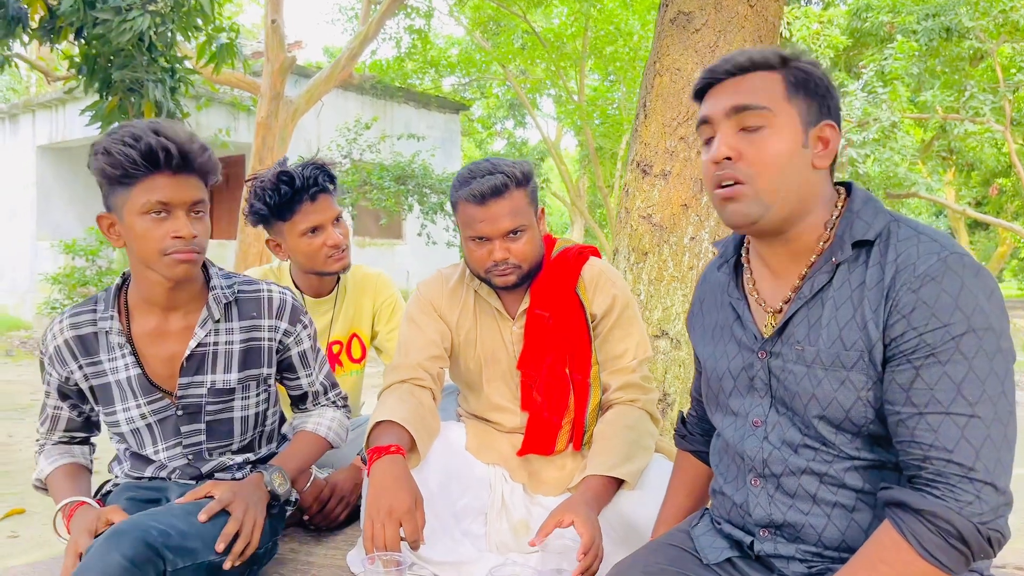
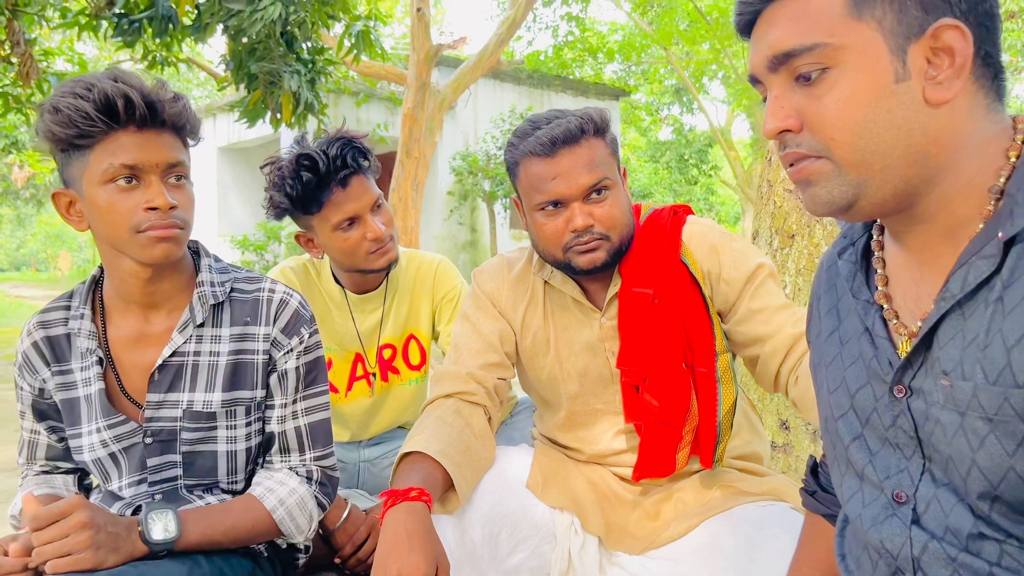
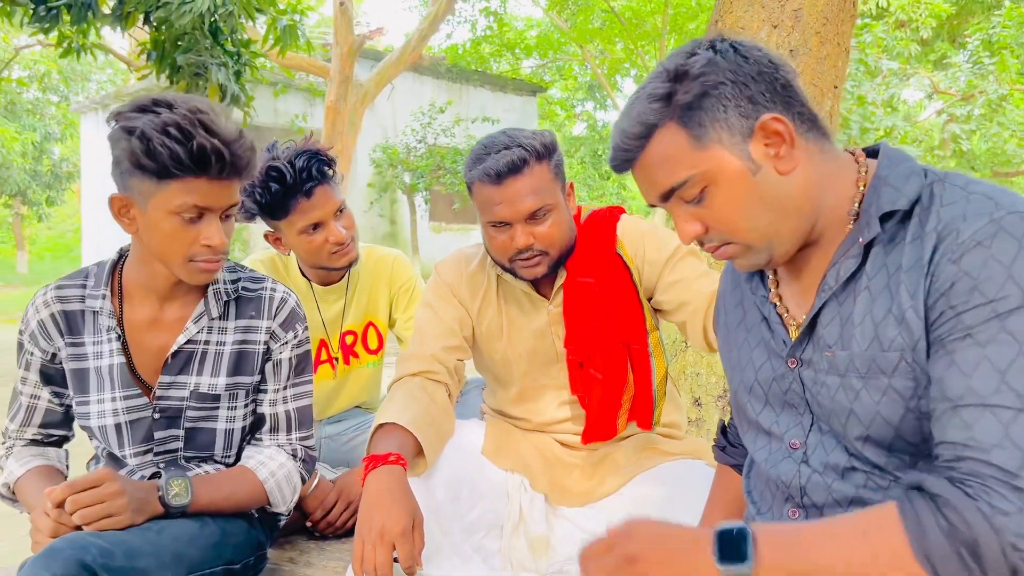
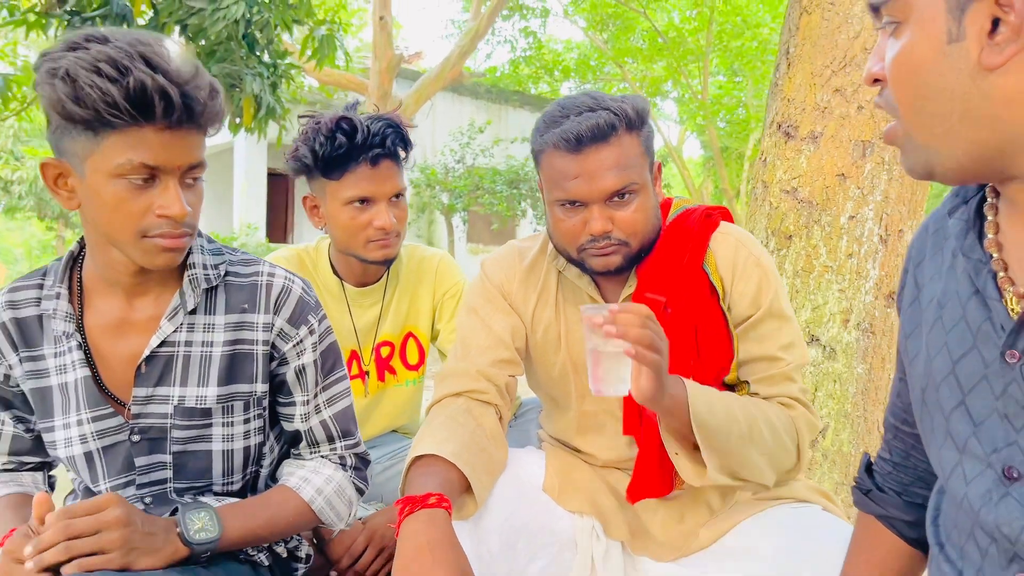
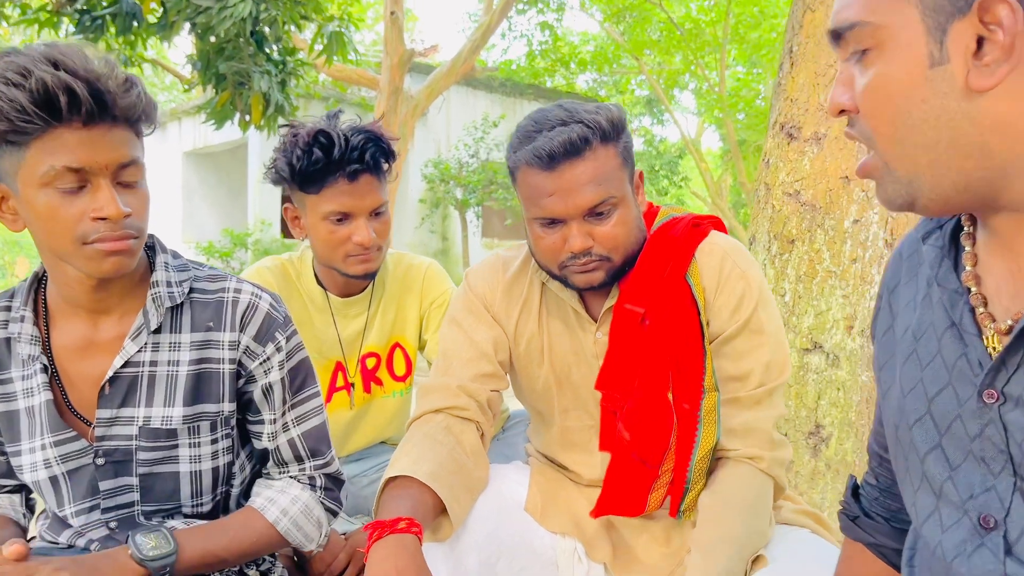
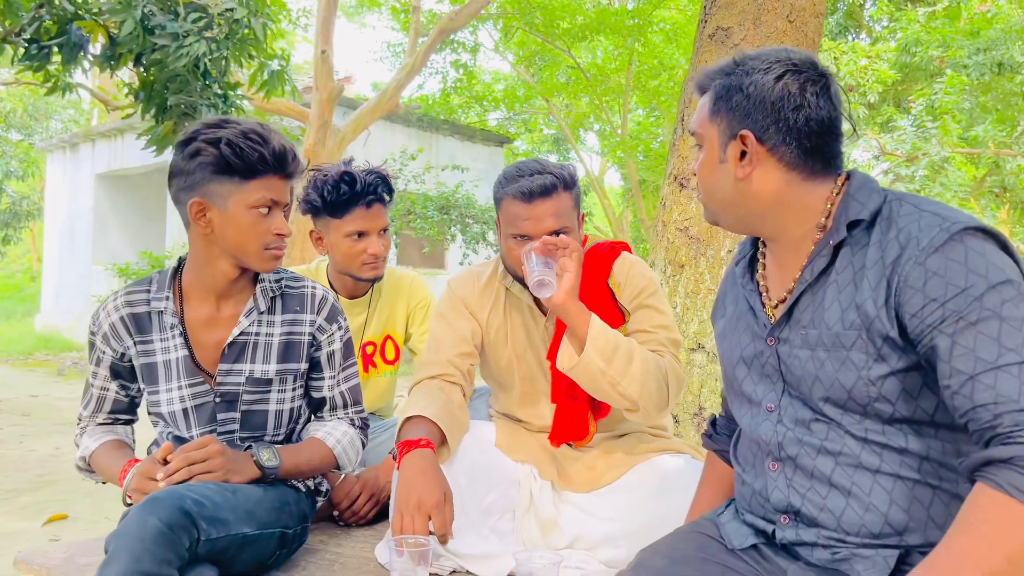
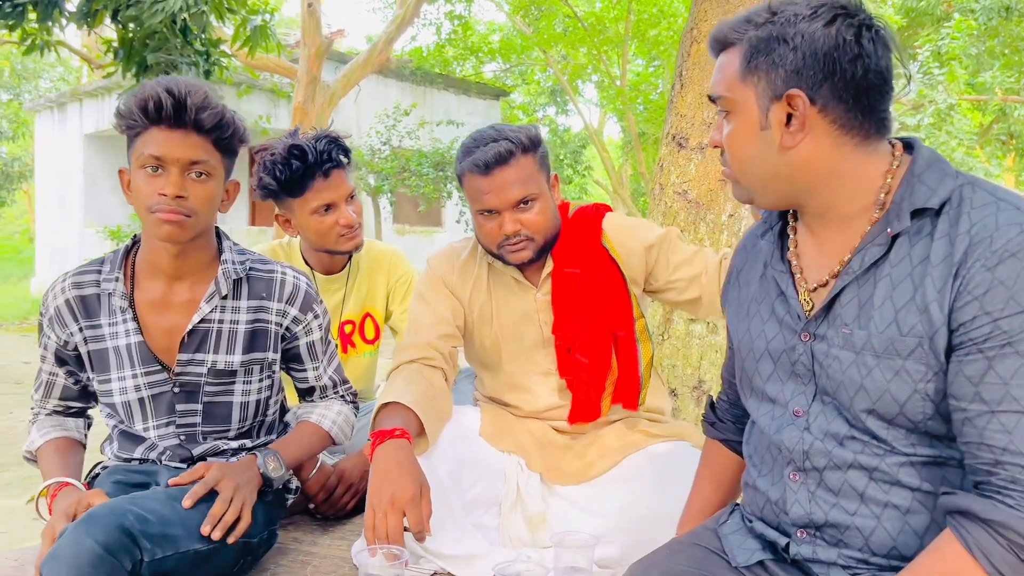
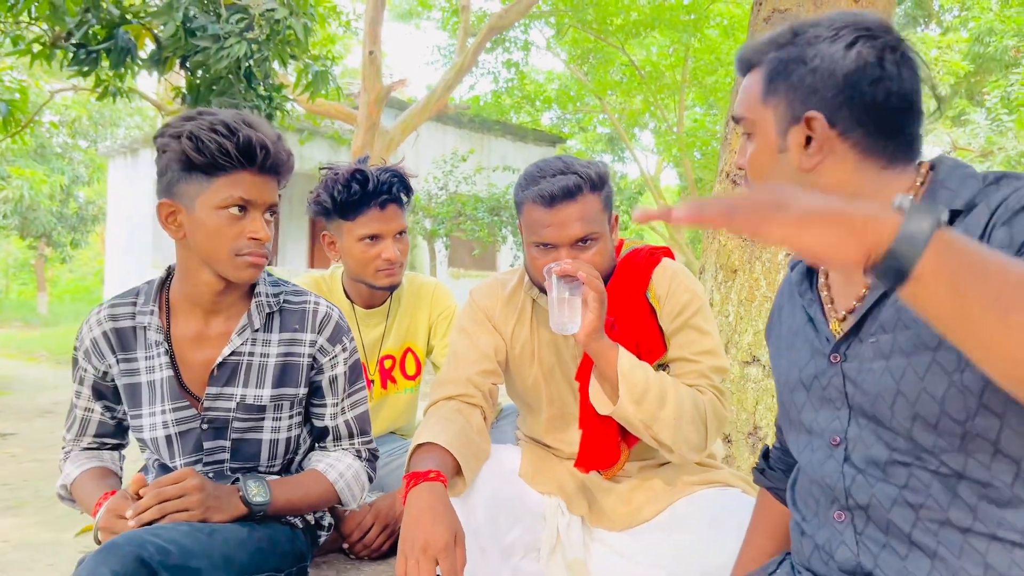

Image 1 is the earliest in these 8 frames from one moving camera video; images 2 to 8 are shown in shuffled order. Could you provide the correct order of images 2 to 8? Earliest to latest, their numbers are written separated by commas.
7, 3, 2, 5, 4, 8, 6
